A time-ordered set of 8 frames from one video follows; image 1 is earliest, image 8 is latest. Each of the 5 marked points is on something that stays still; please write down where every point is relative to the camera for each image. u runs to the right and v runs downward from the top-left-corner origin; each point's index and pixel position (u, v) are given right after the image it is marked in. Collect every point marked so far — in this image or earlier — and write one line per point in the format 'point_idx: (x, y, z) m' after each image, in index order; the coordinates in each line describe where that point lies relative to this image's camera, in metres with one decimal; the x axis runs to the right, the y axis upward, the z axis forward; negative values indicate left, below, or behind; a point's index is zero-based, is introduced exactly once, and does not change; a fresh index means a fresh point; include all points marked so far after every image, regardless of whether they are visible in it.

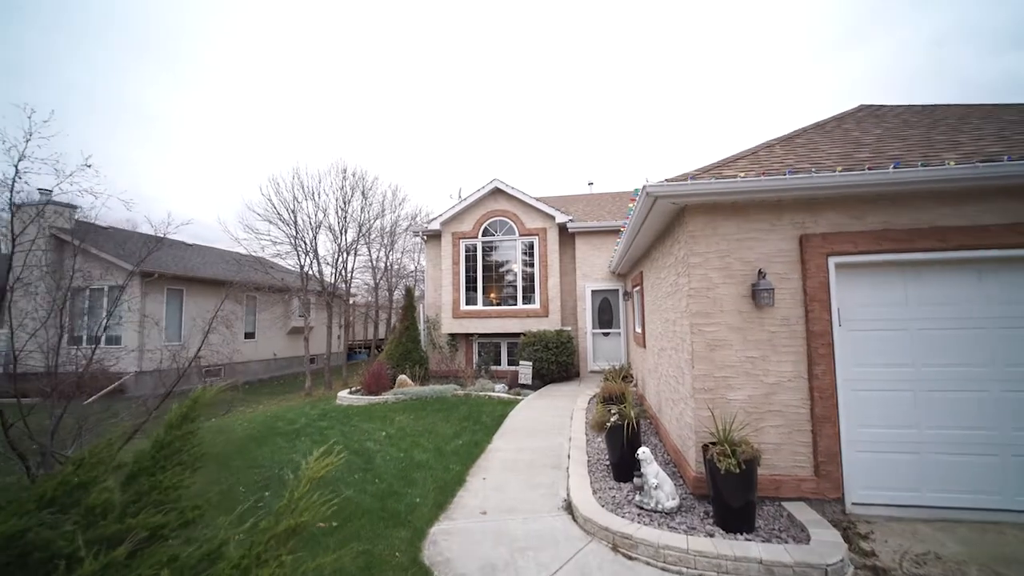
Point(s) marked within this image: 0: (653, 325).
0: (+2.4, -0.6, +7.5) m
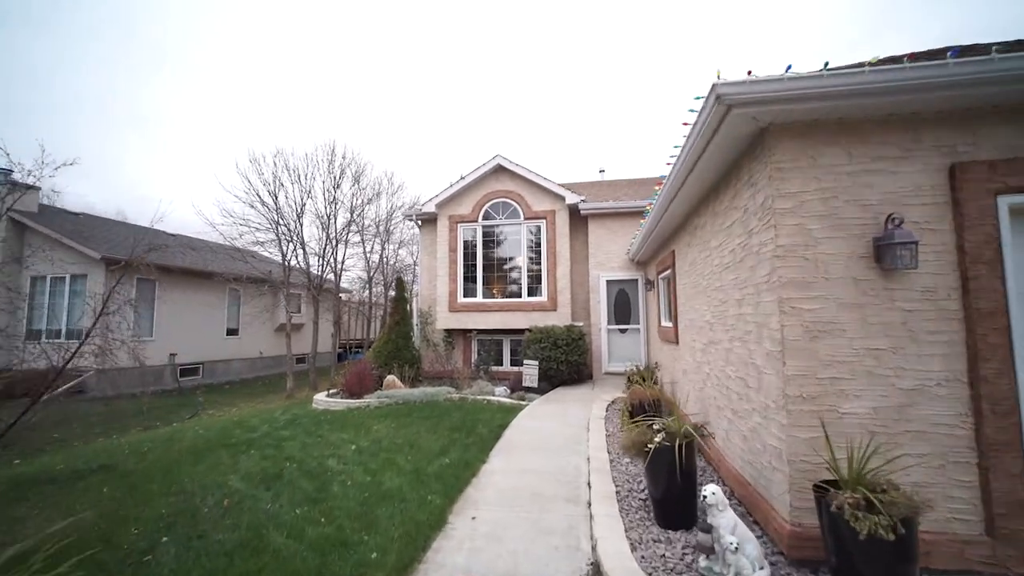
0: (+2.4, -0.3, +5.9) m
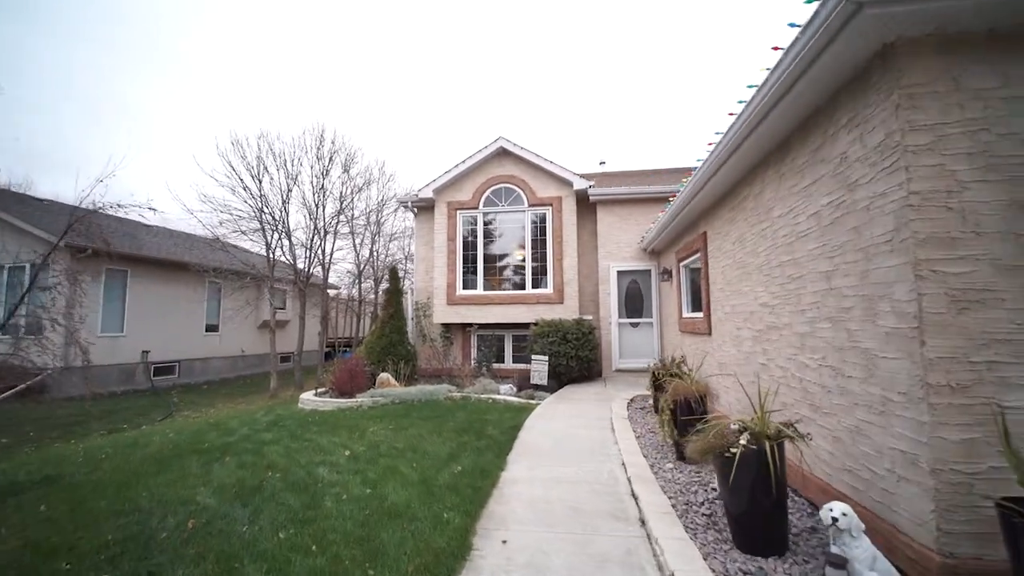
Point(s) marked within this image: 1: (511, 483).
0: (+2.7, -0.1, +5.2) m
1: (0.0, -1.9, +4.5) m
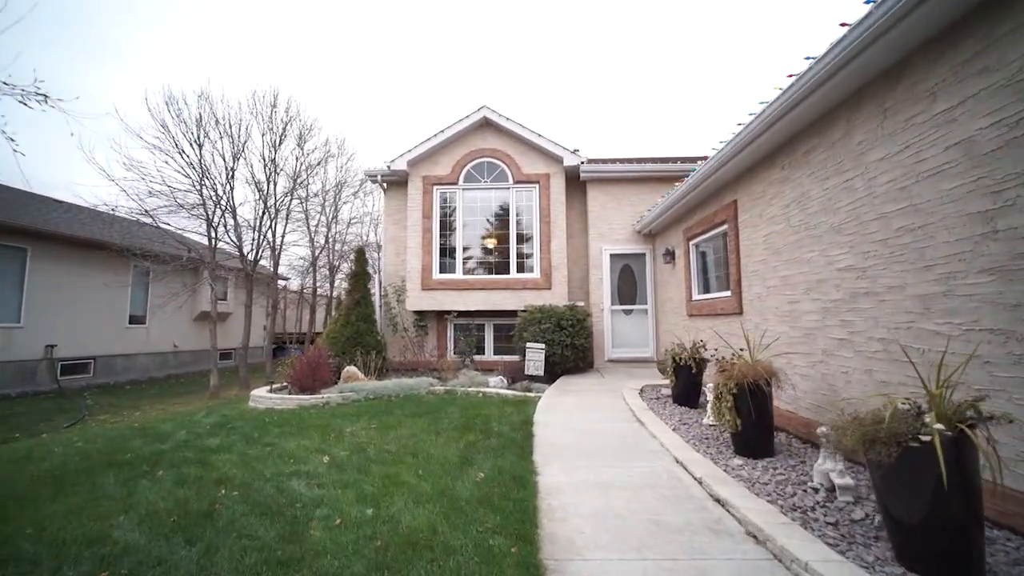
0: (+2.9, +0.2, +4.5) m
1: (+0.4, -1.6, +3.5) m
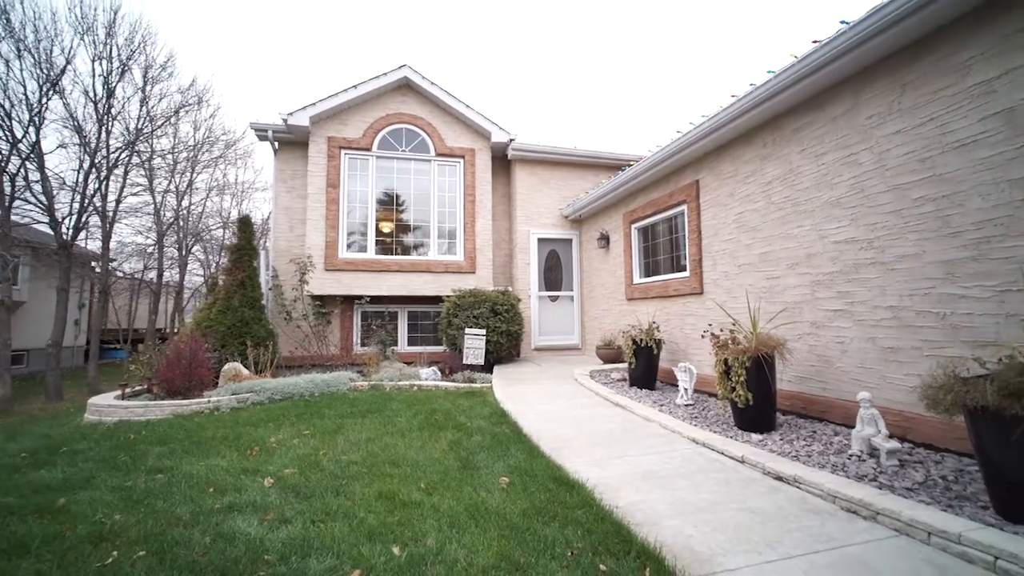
0: (+2.9, +0.5, +4.5) m
1: (+0.6, -1.3, +2.9) m
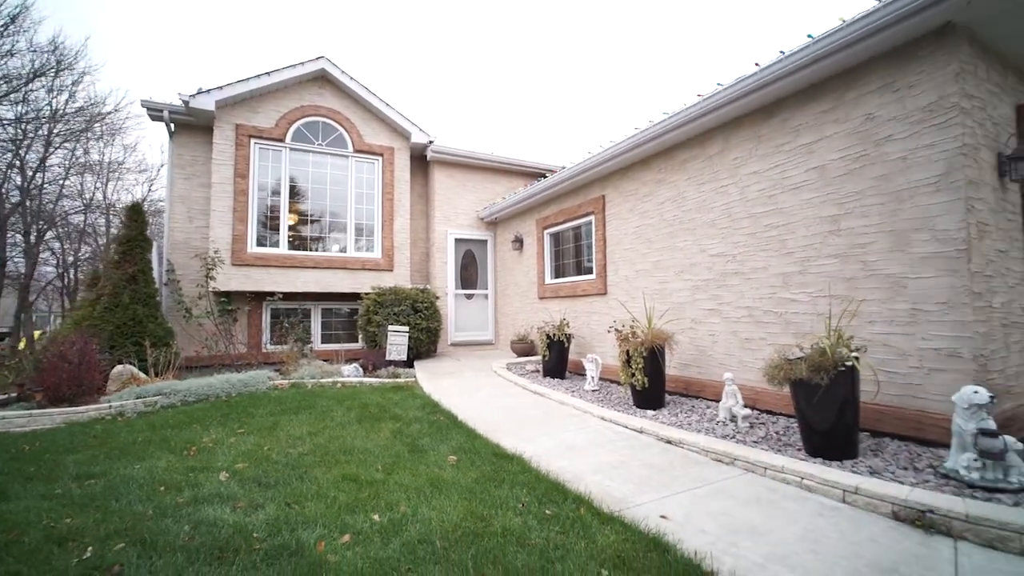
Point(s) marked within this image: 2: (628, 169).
0: (+2.1, +0.4, +5.6) m
1: (+0.2, -1.3, +3.5) m
2: (+1.7, +1.7, +6.4) m
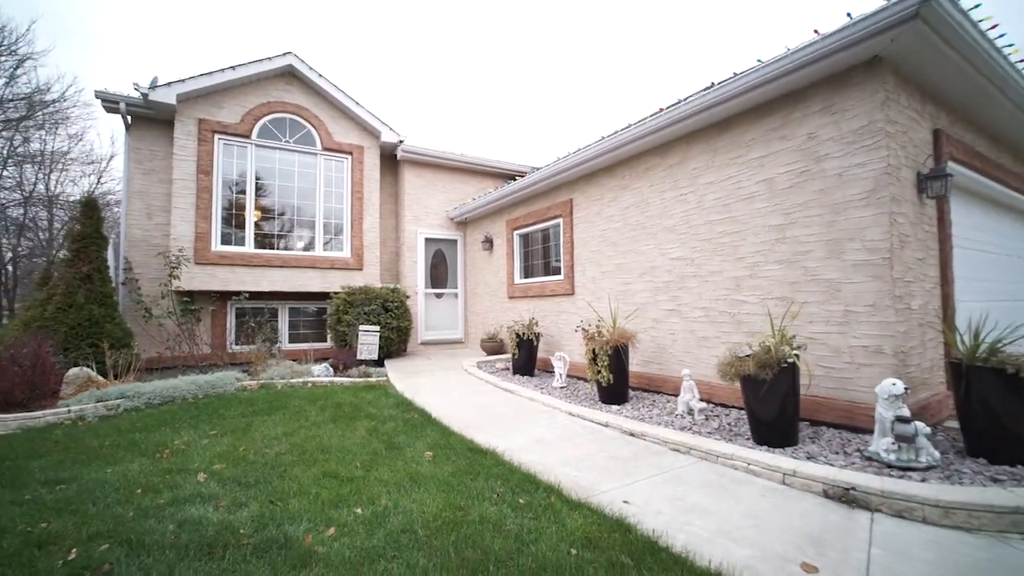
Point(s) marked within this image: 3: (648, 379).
0: (+1.7, +0.4, +5.9) m
1: (0.0, -1.4, +3.7) m
2: (+1.2, +1.7, +6.7) m
3: (+1.7, -1.2, +5.8) m
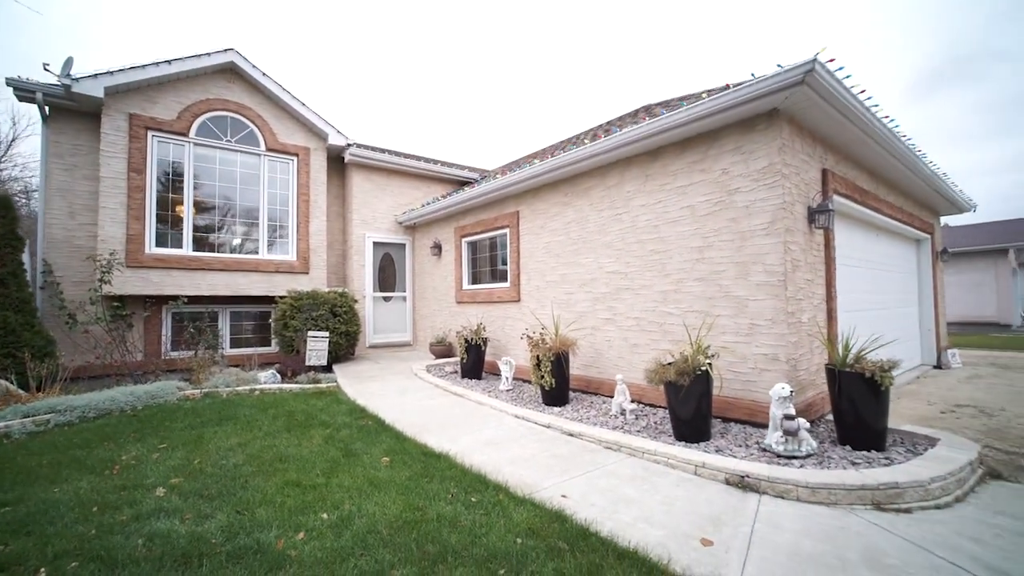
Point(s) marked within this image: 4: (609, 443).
0: (+1.0, +0.3, +6.4) m
1: (-0.4, -1.5, +4.0) m
2: (+0.5, +1.6, +7.2) m
3: (+1.0, -1.3, +6.3) m
4: (+0.9, -1.5, +4.2) m
